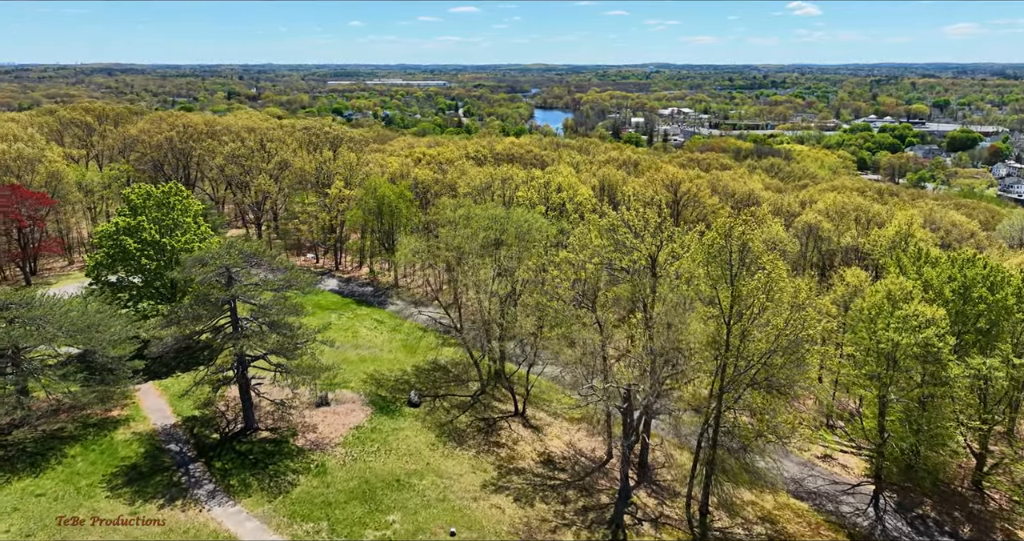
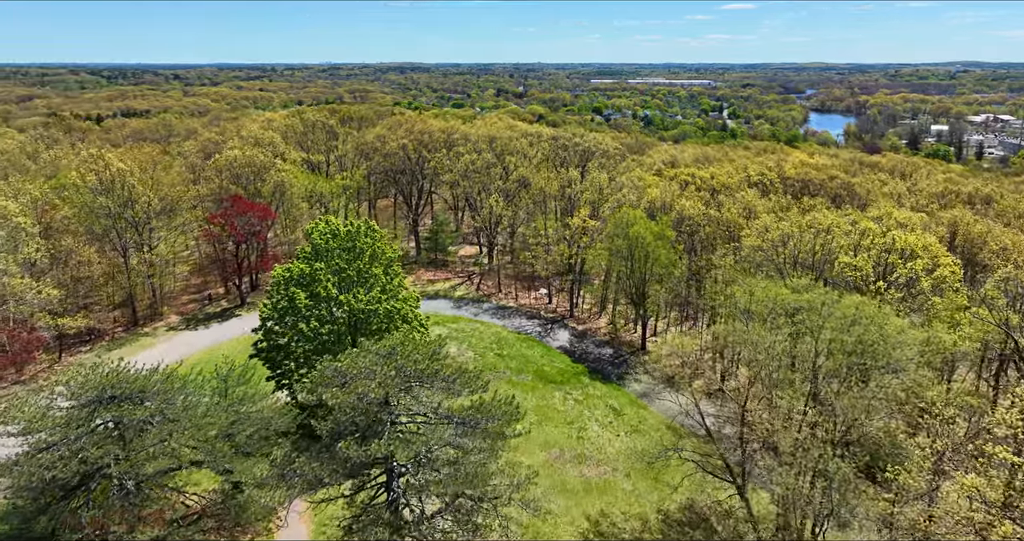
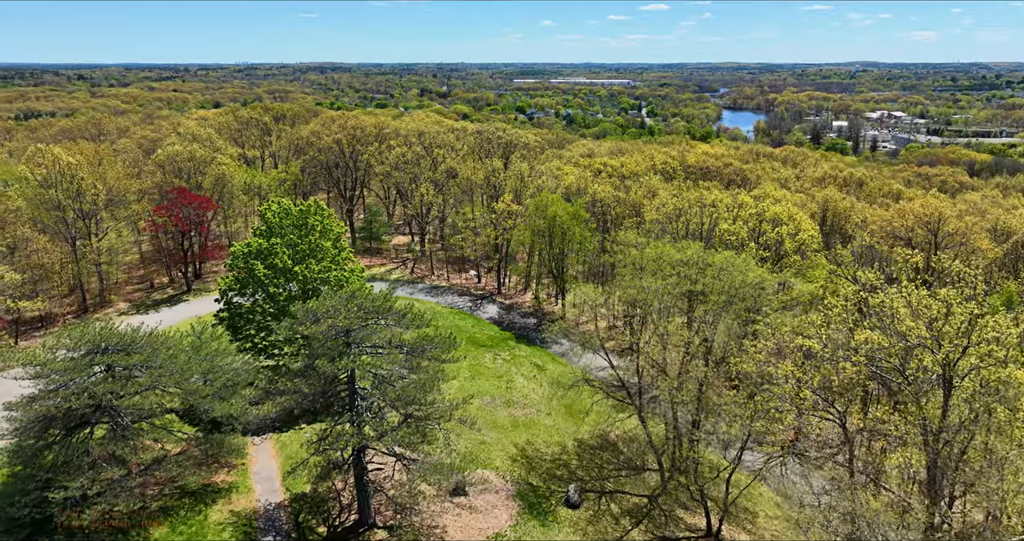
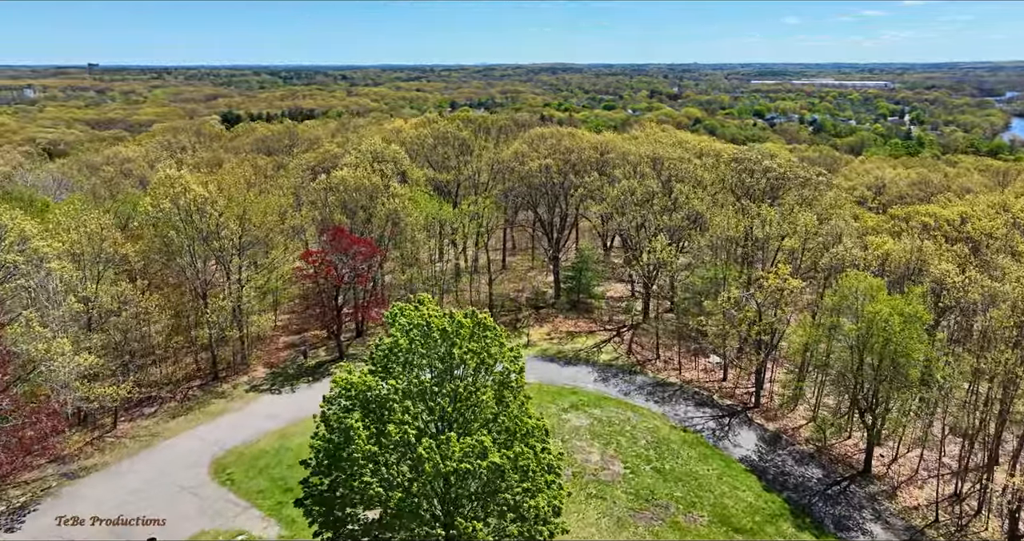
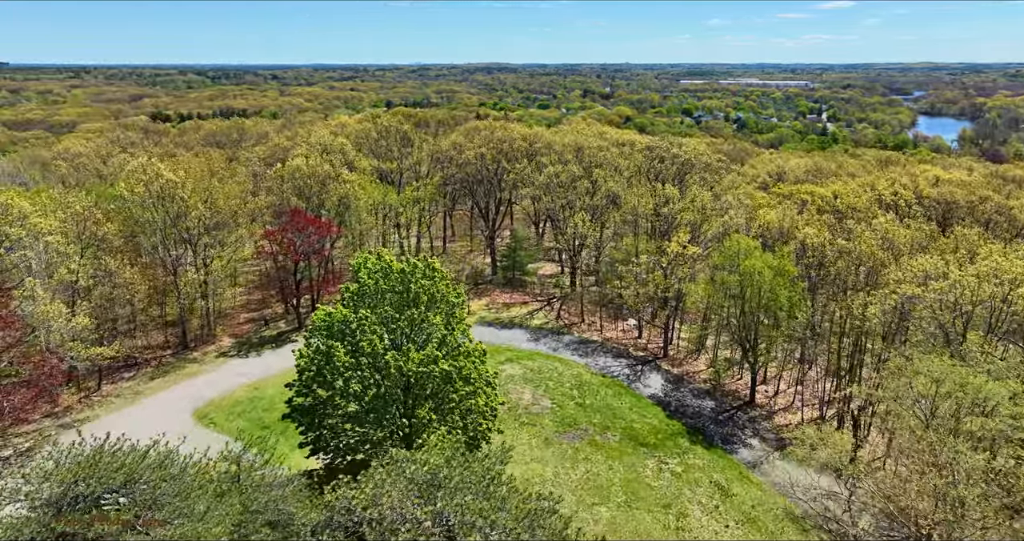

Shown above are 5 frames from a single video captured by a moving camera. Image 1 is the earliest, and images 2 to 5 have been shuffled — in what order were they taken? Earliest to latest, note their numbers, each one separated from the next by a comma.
3, 2, 5, 4
